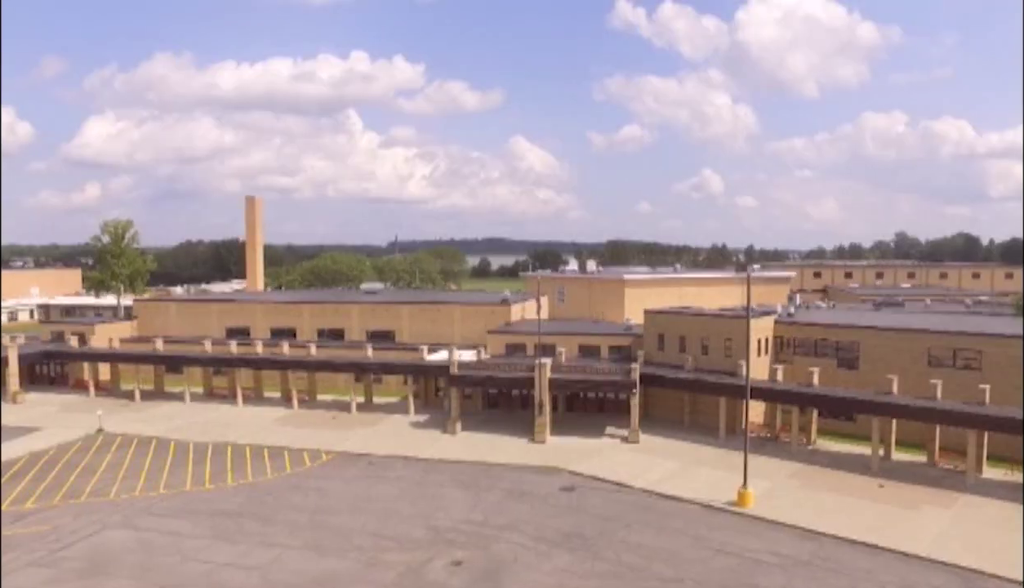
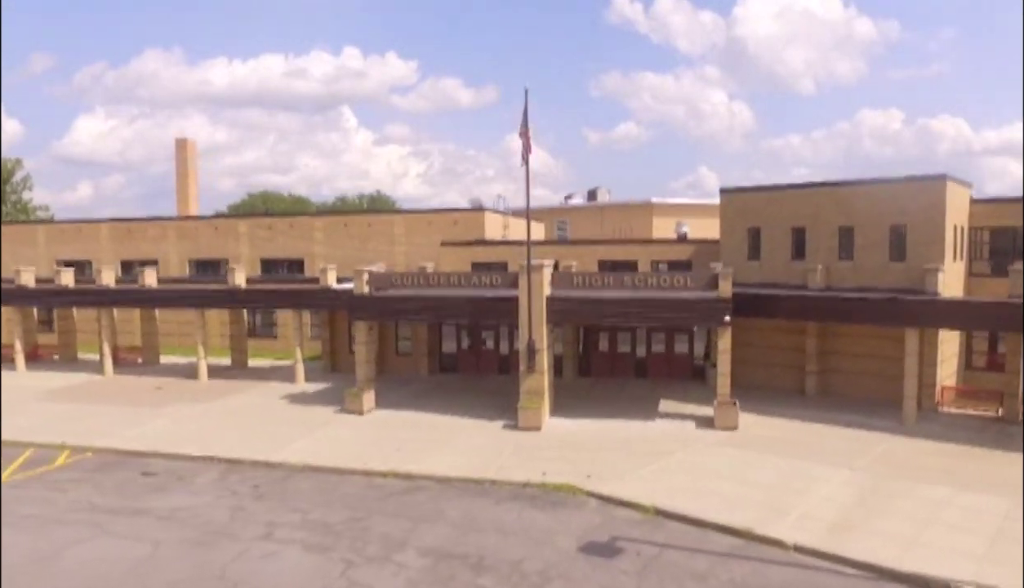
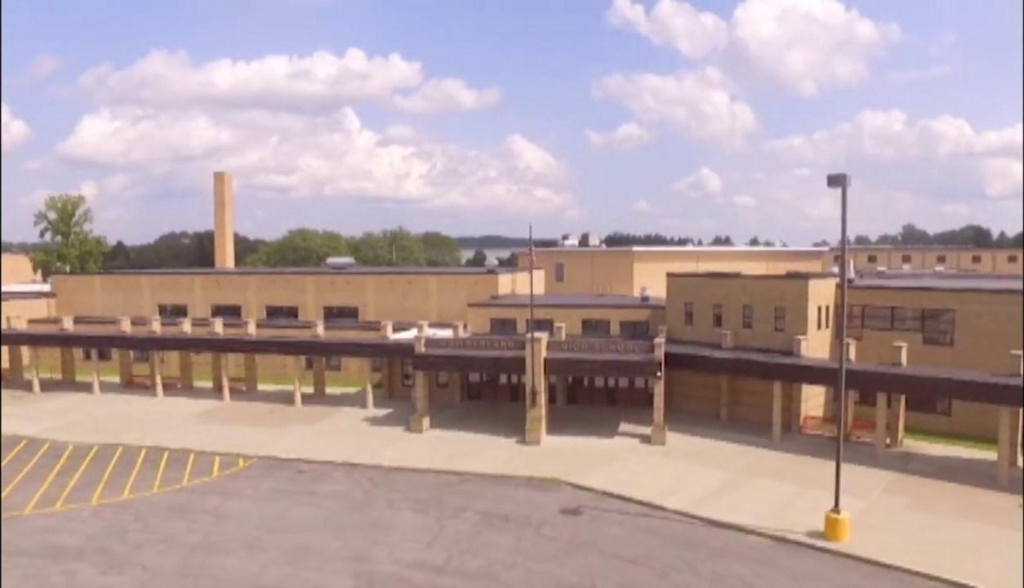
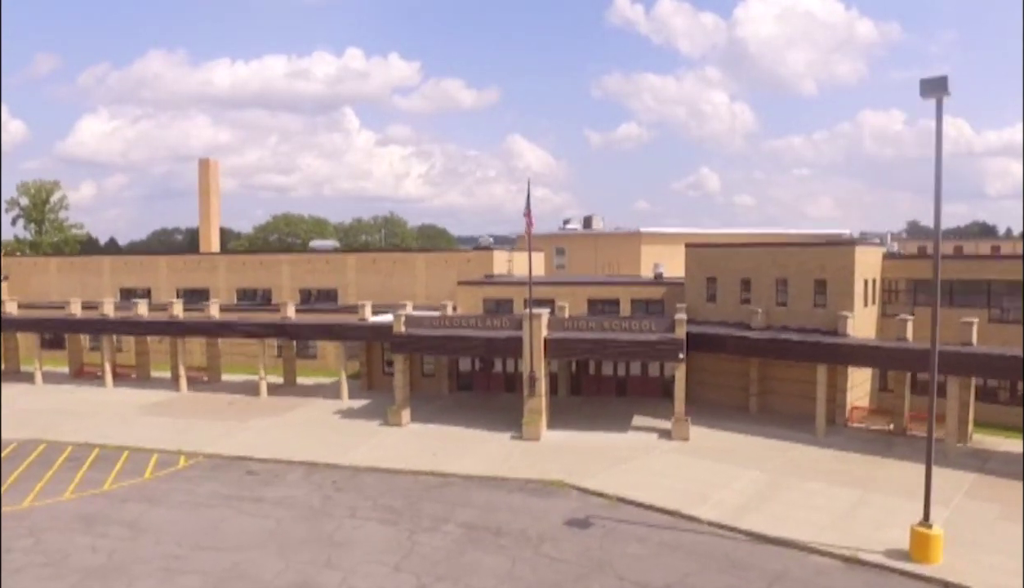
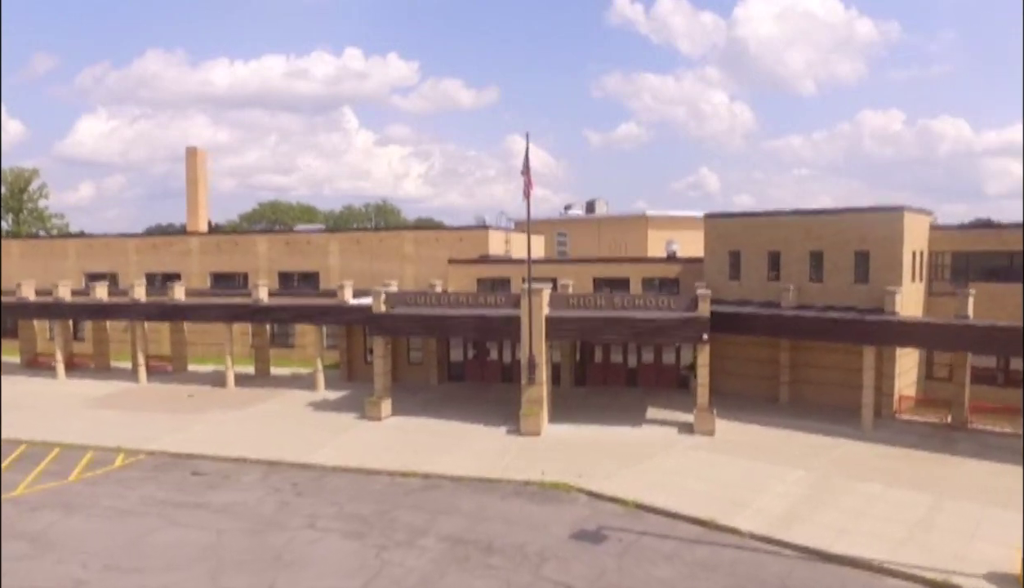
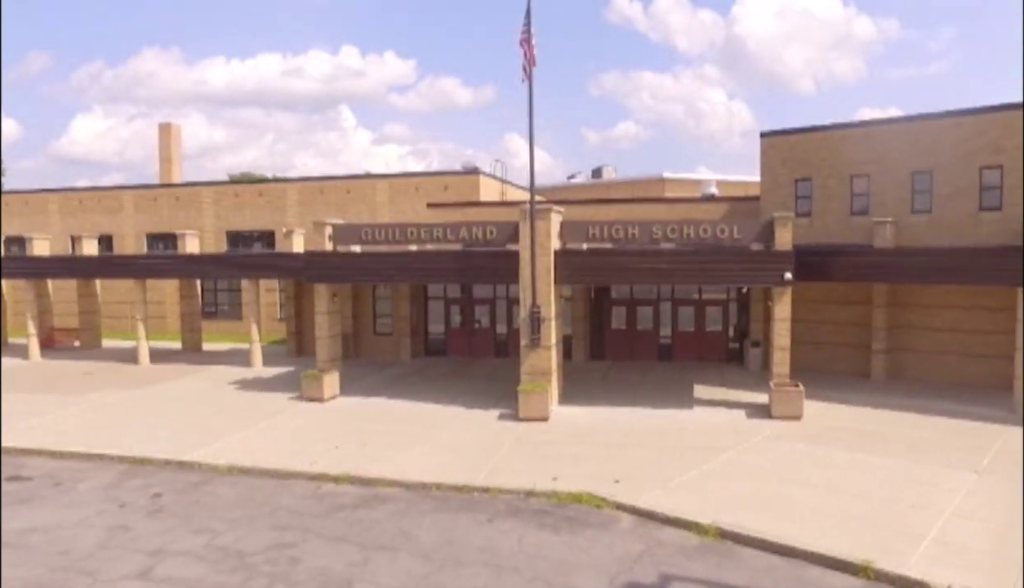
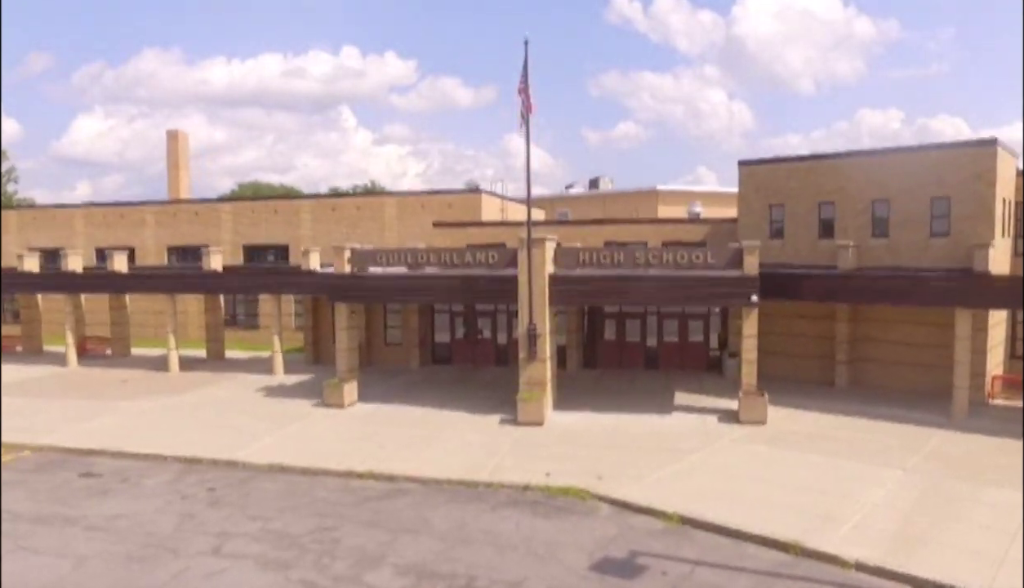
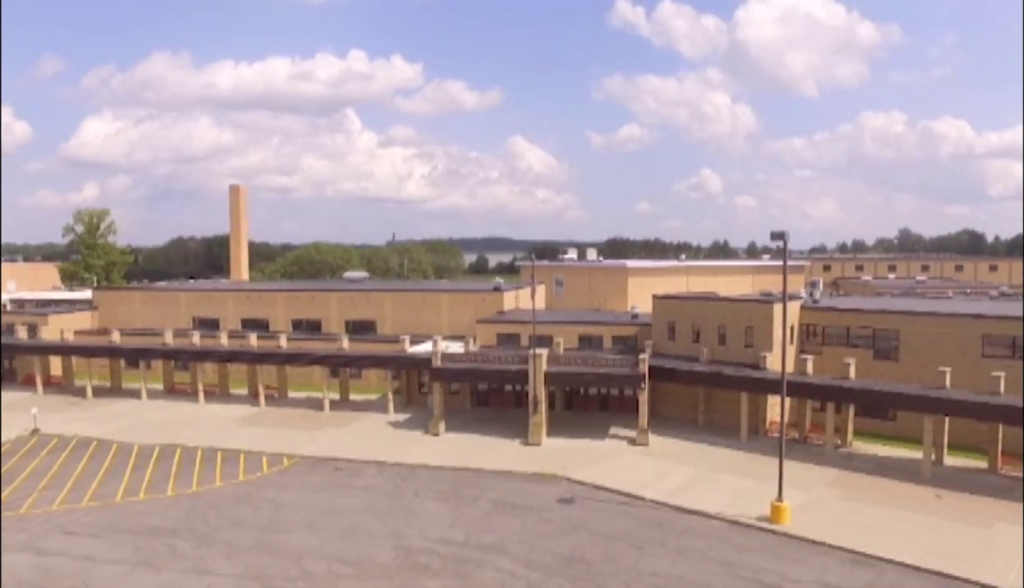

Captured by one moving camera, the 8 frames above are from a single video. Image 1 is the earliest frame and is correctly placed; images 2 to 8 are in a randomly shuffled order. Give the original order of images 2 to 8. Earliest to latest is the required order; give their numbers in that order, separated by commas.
8, 3, 4, 5, 2, 7, 6
